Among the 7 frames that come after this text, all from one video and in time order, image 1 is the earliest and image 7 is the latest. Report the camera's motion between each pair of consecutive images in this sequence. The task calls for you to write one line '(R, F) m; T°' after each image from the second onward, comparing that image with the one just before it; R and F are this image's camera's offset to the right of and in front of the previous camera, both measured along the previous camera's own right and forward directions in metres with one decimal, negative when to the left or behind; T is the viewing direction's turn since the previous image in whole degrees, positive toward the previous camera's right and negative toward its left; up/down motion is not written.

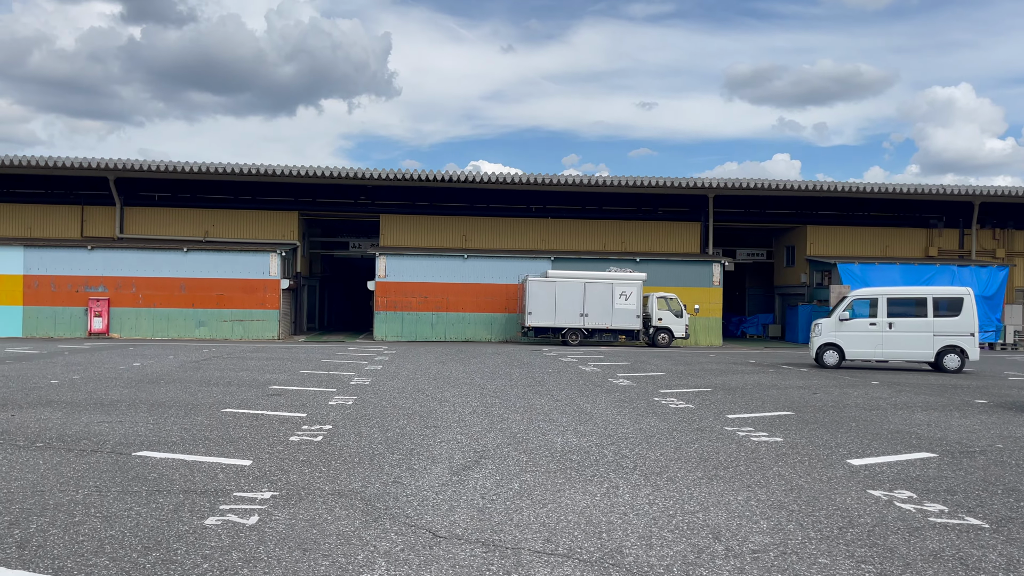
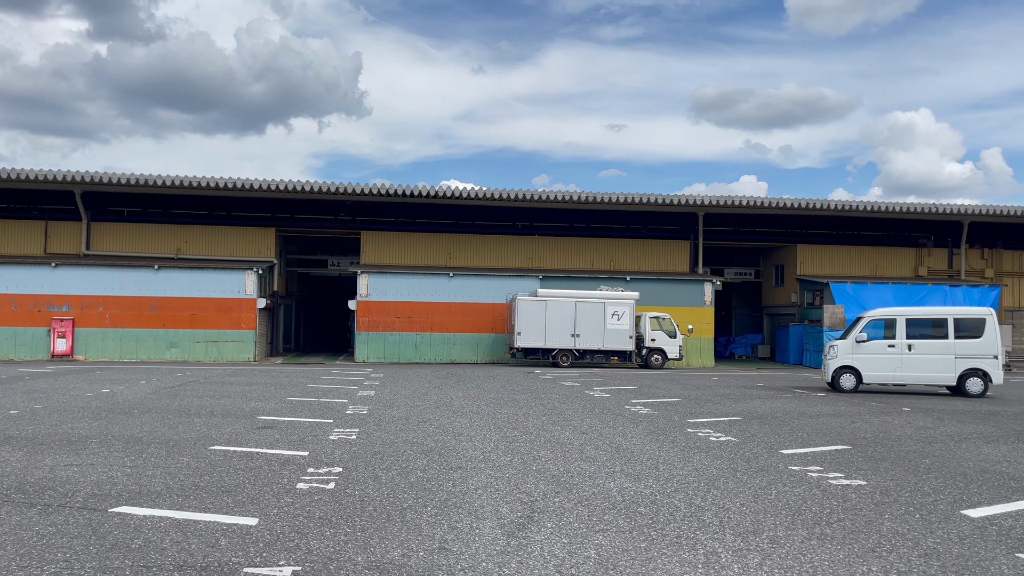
(-0.5, +1.0) m; +2°
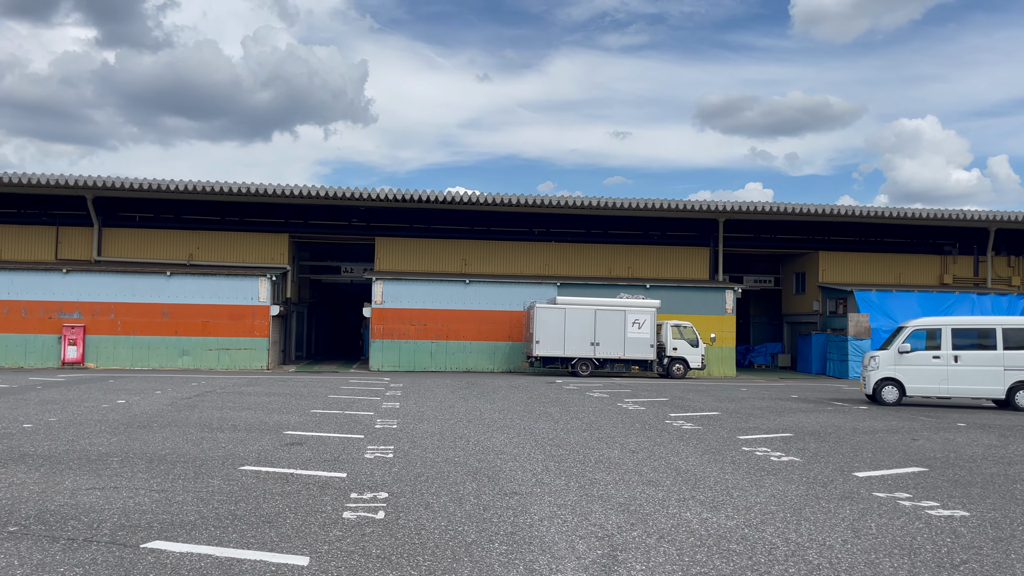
(-0.4, +0.5) m; 0°
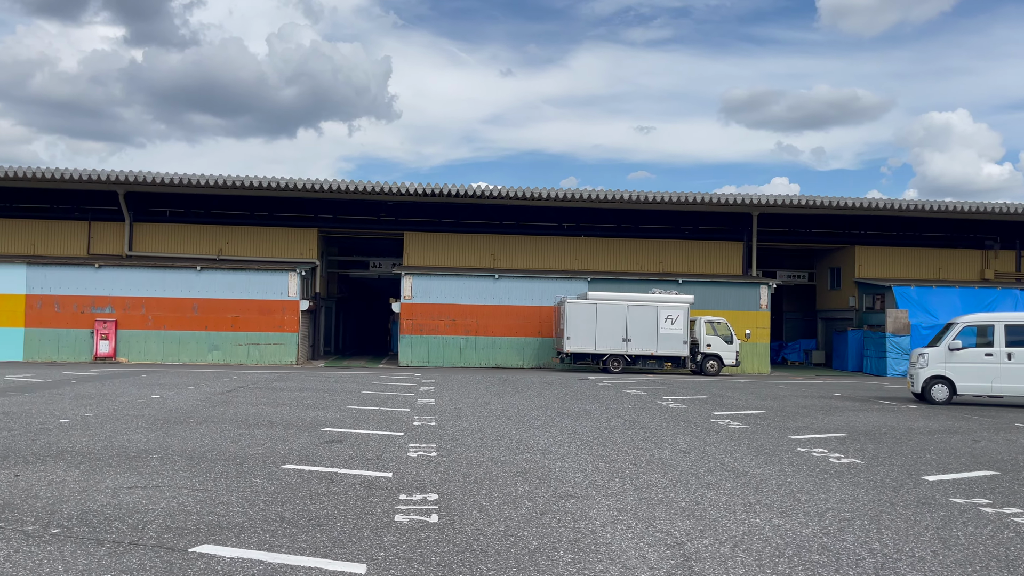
(-0.2, +0.3) m; -2°
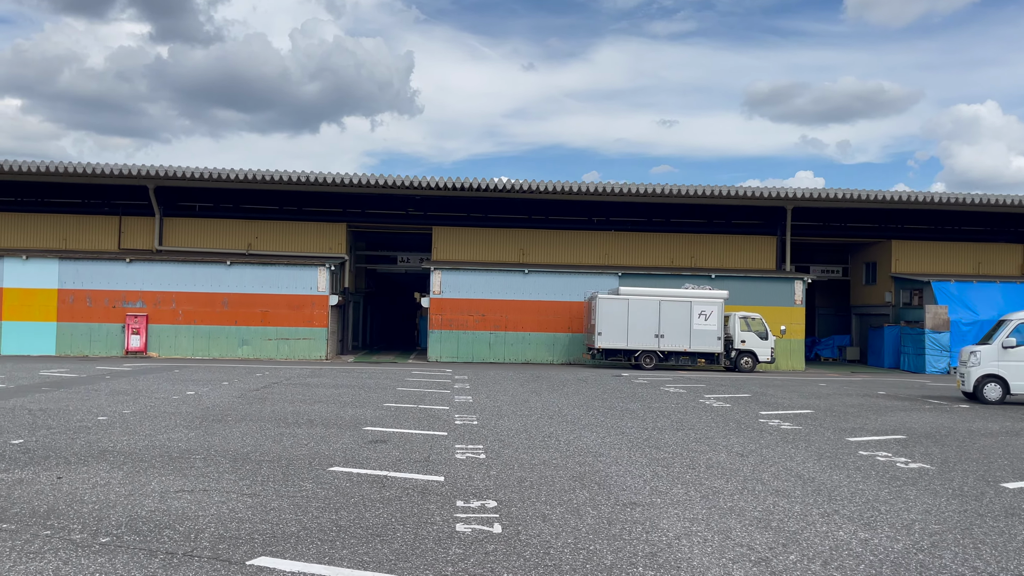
(-0.3, +0.3) m; -2°
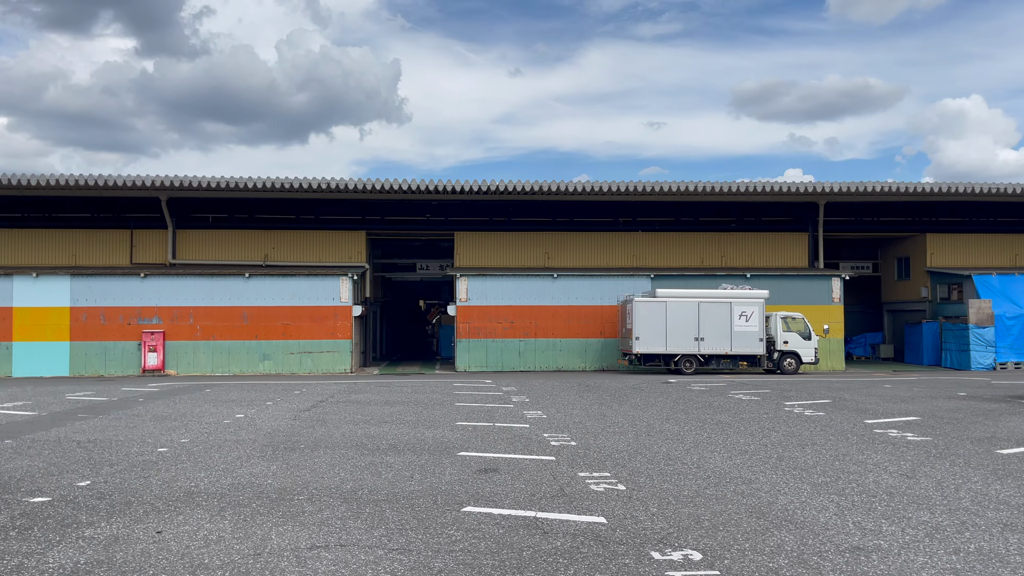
(-1.1, +0.9) m; 0°
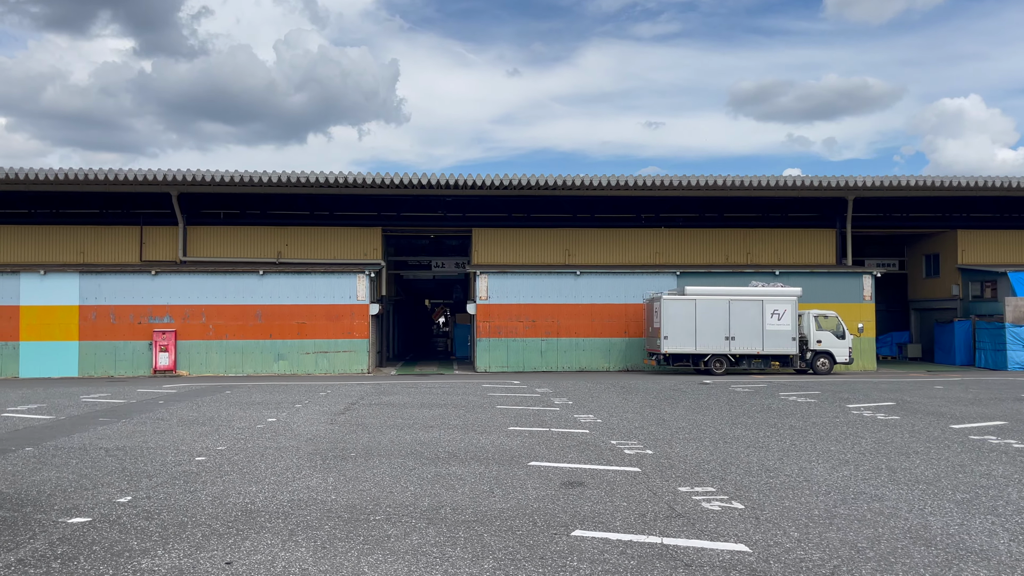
(-0.7, +0.8) m; 0°
